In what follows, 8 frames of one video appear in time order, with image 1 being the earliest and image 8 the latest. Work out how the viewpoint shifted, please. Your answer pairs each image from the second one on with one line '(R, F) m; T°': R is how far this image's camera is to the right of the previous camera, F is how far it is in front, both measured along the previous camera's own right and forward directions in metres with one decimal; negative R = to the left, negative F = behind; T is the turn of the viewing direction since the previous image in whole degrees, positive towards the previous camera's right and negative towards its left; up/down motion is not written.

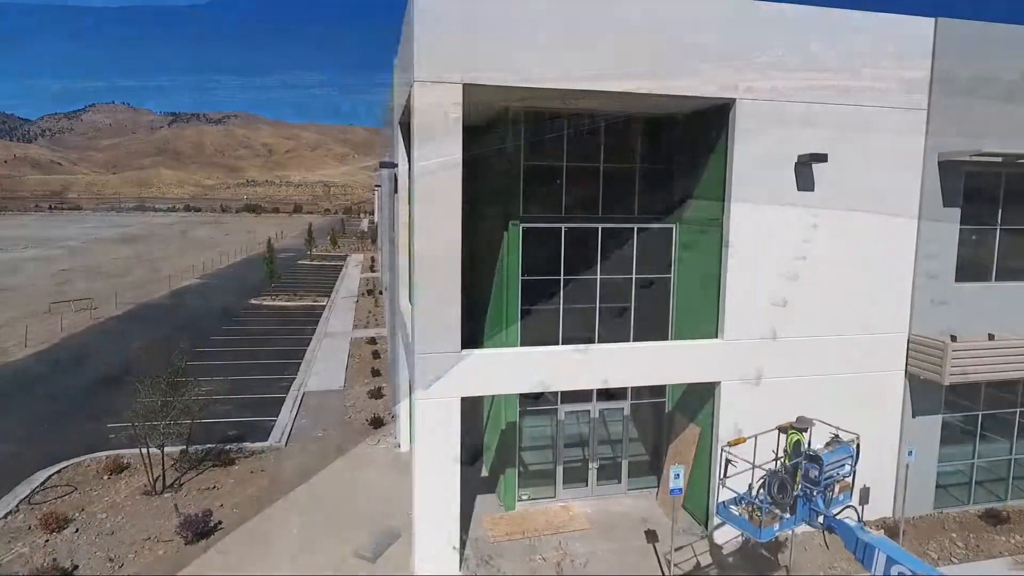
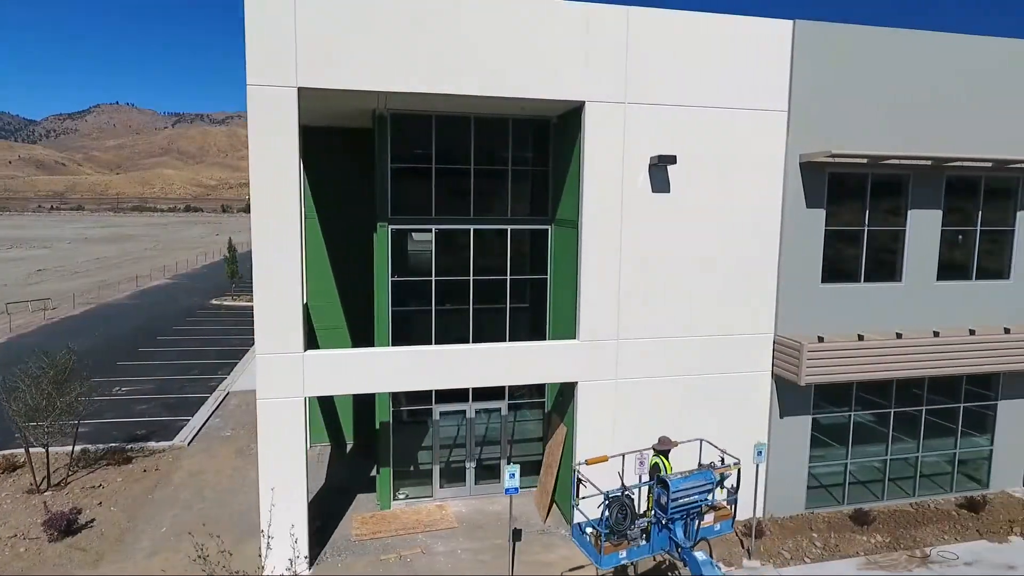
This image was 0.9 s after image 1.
(+3.1, -0.1) m; 0°
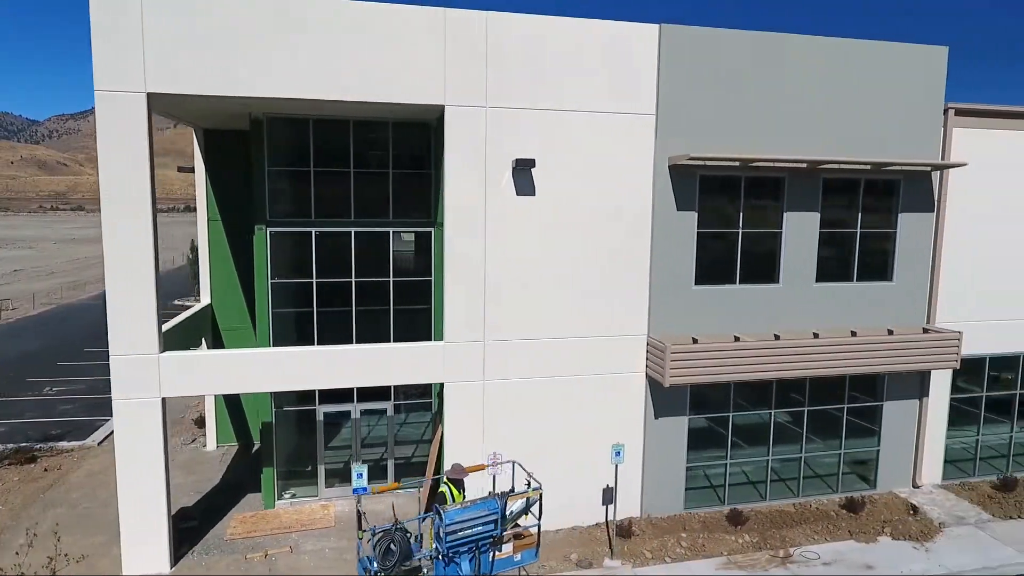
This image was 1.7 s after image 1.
(+2.9, -0.1) m; 0°
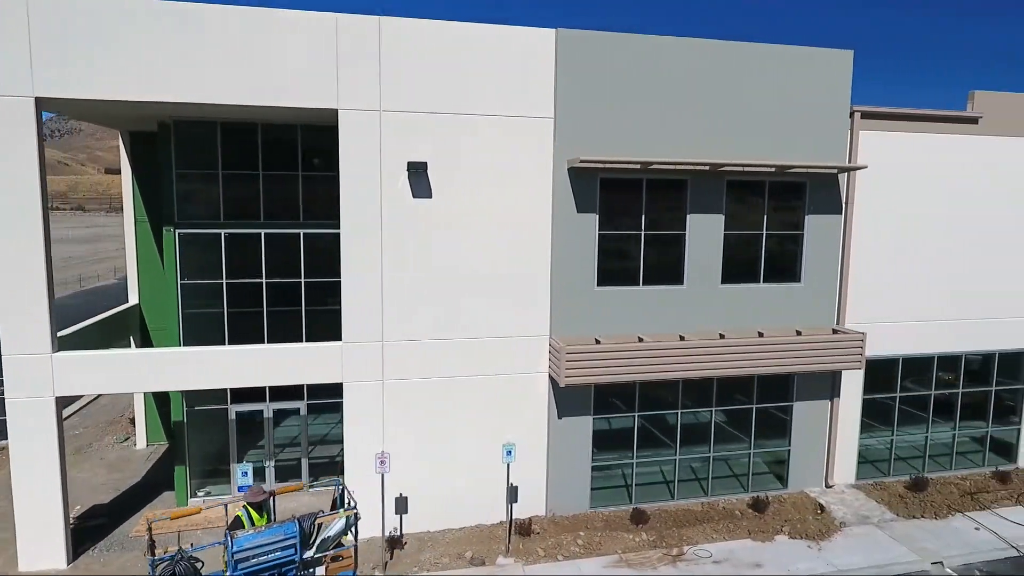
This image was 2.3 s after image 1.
(+2.2, -0.1) m; 0°
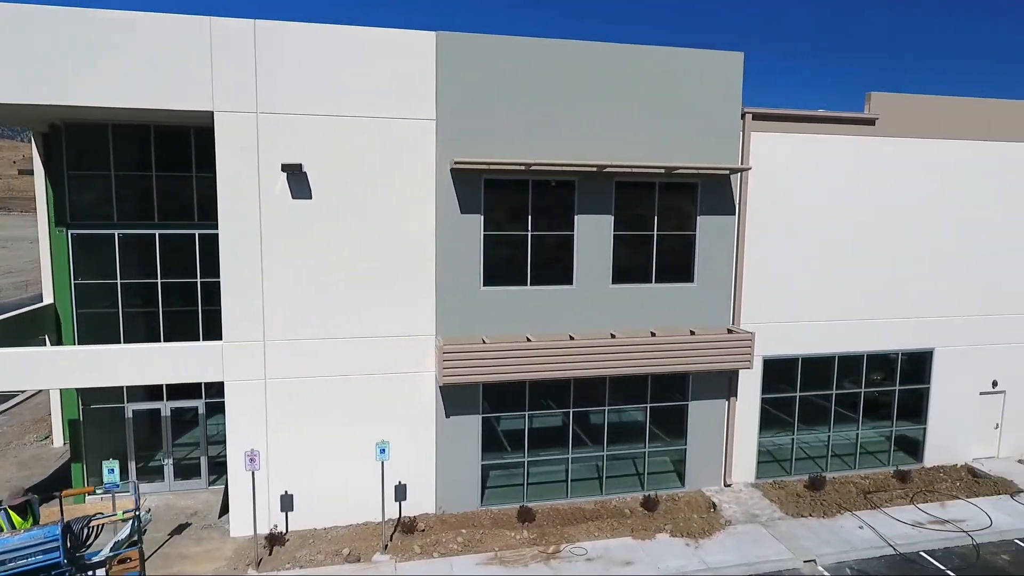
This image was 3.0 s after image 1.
(+2.7, -0.1) m; 0°
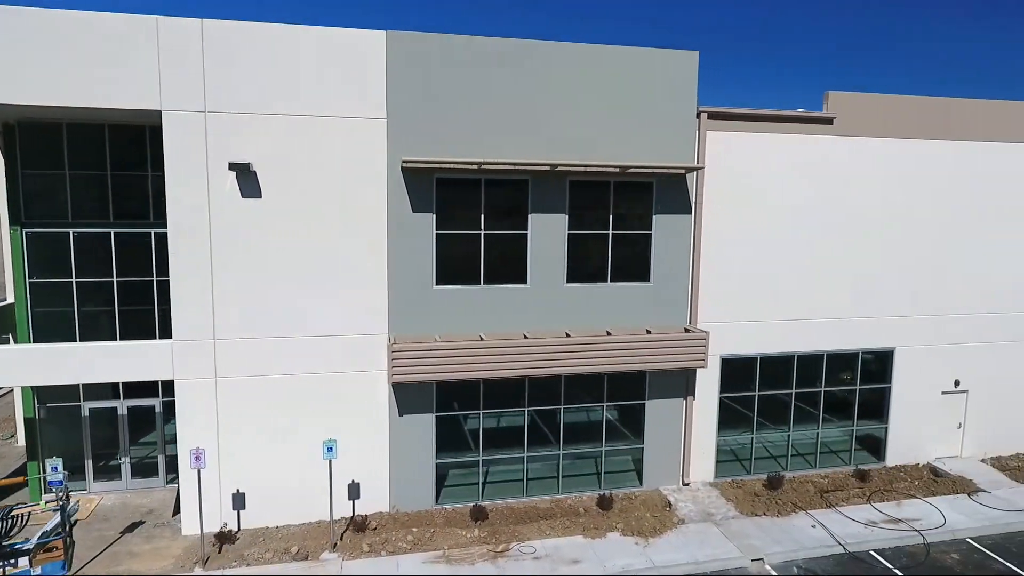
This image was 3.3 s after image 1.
(+1.1, 0.0) m; 0°
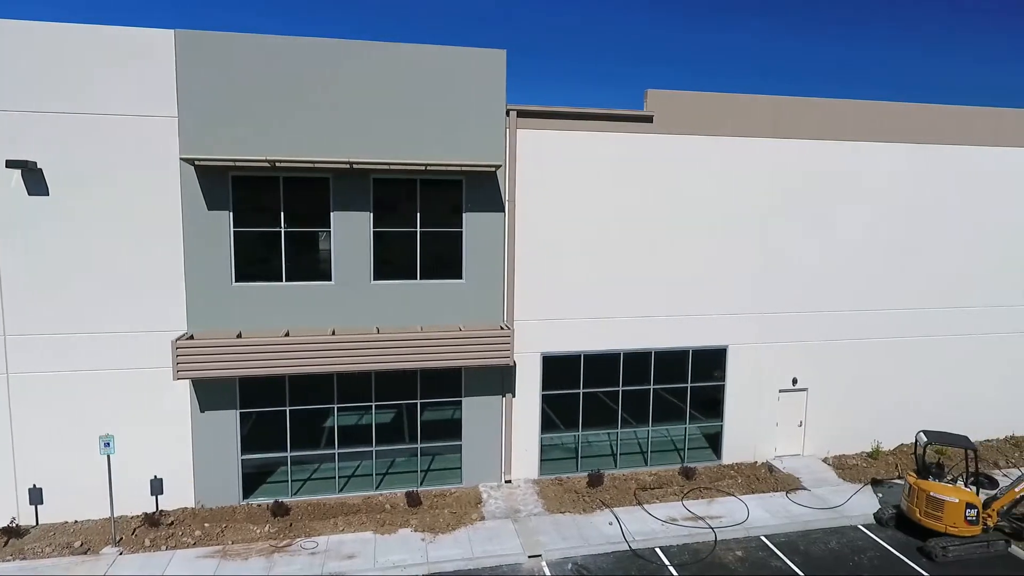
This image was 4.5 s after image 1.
(+4.8, 0.0) m; 0°
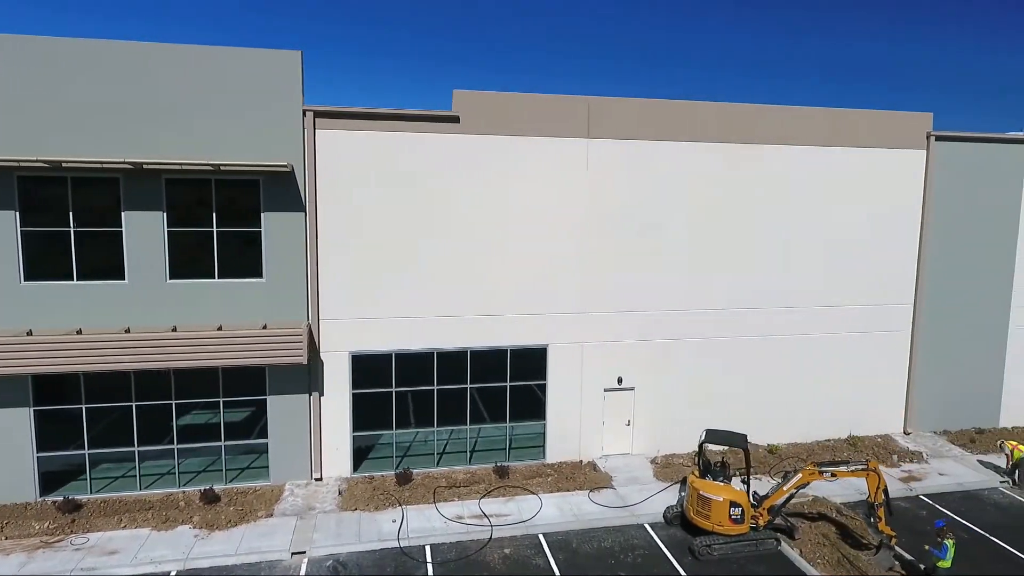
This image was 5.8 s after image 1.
(+5.2, -0.1) m; 0°
